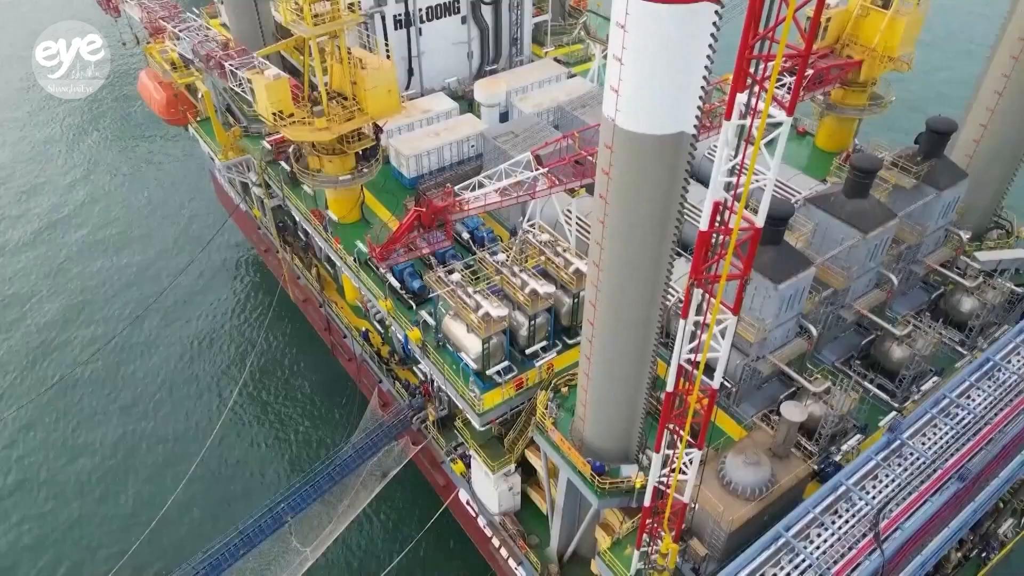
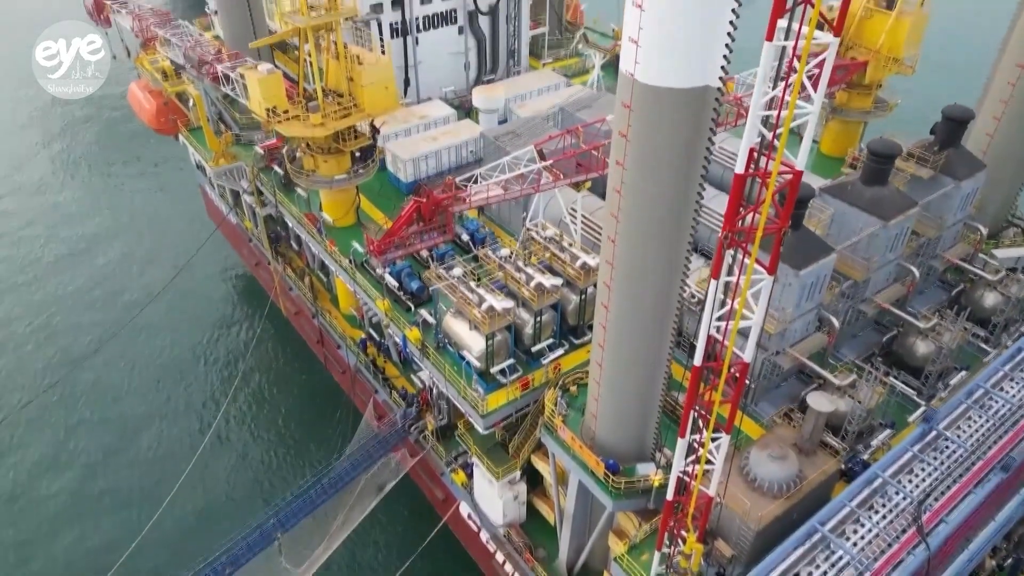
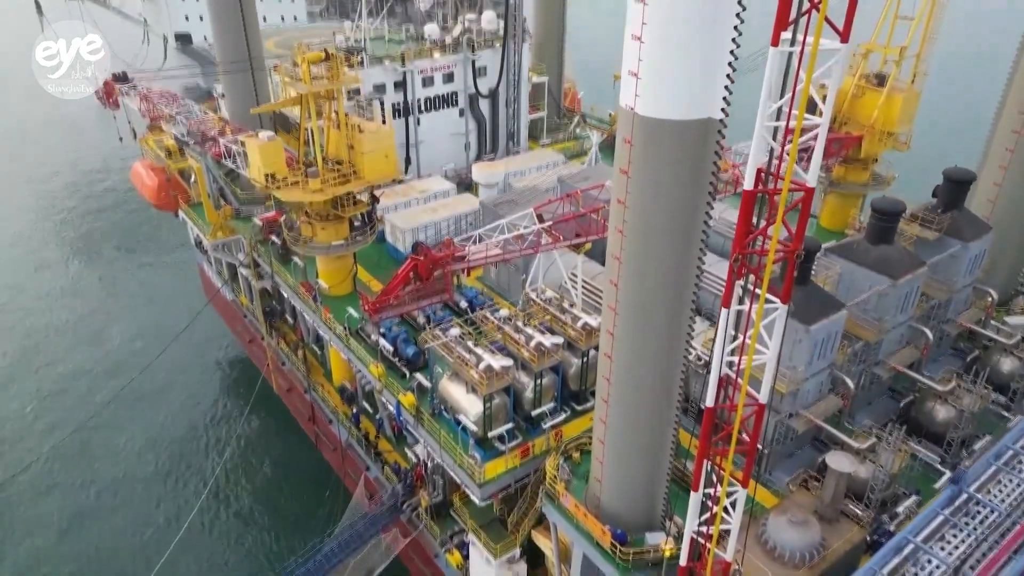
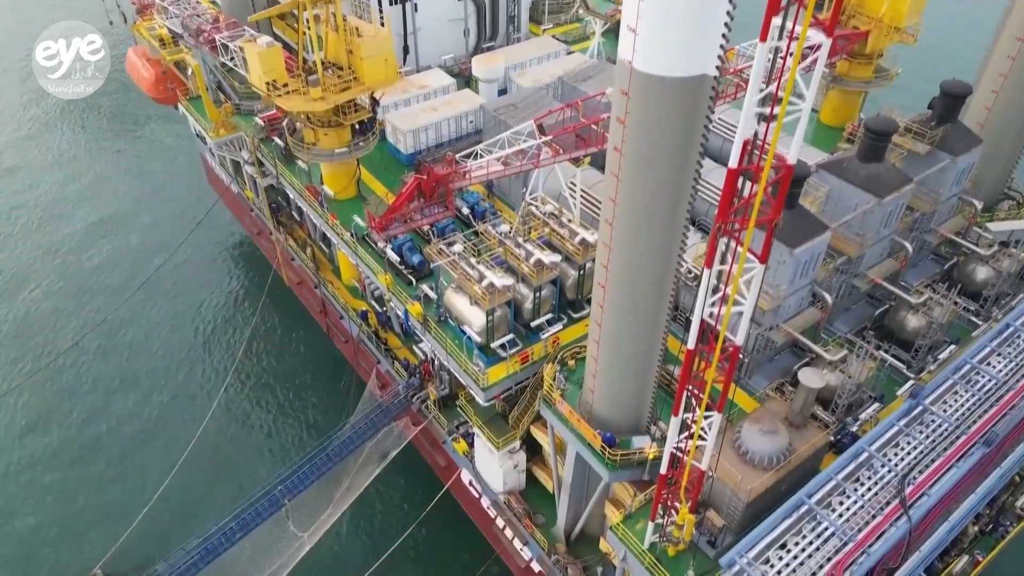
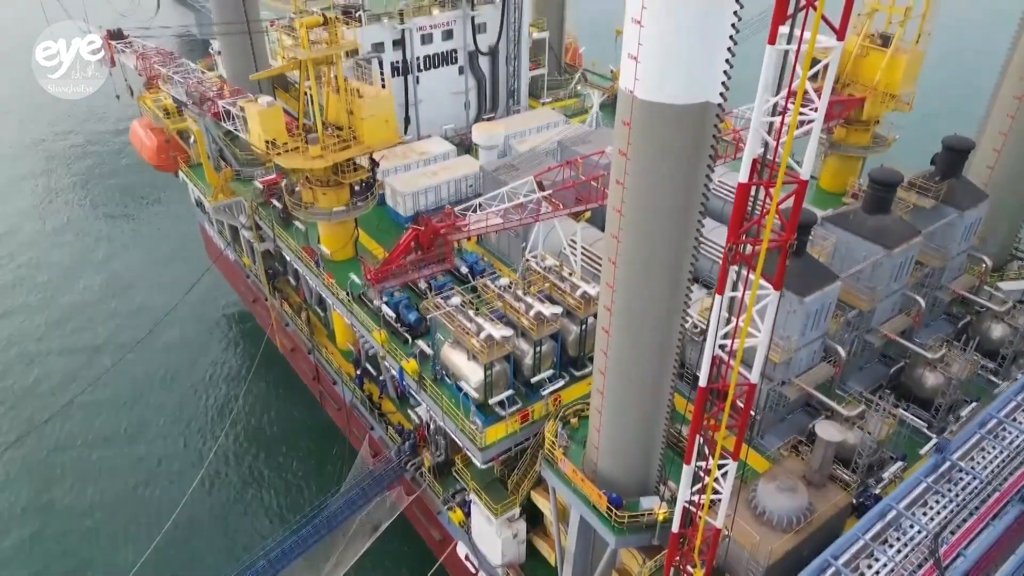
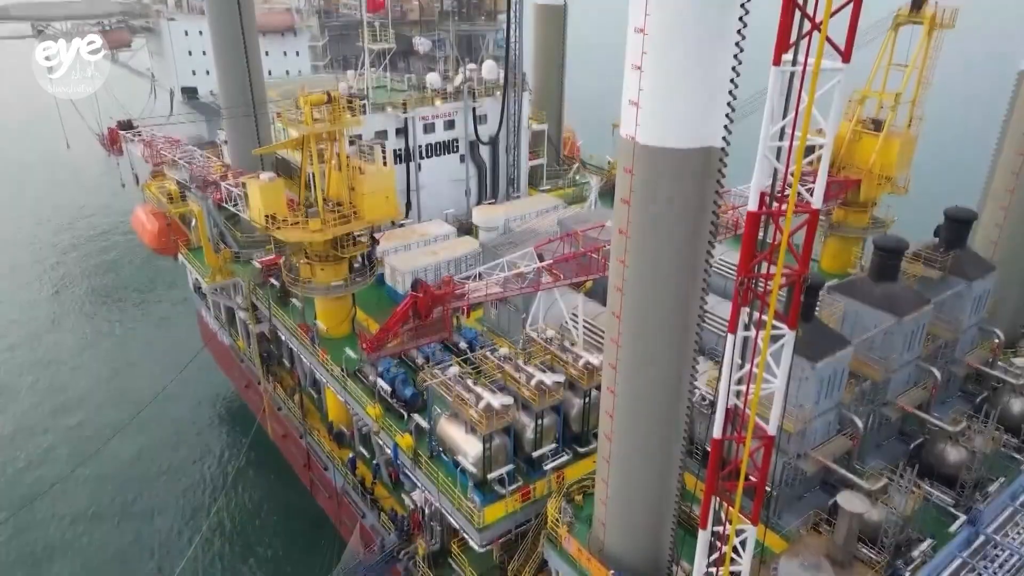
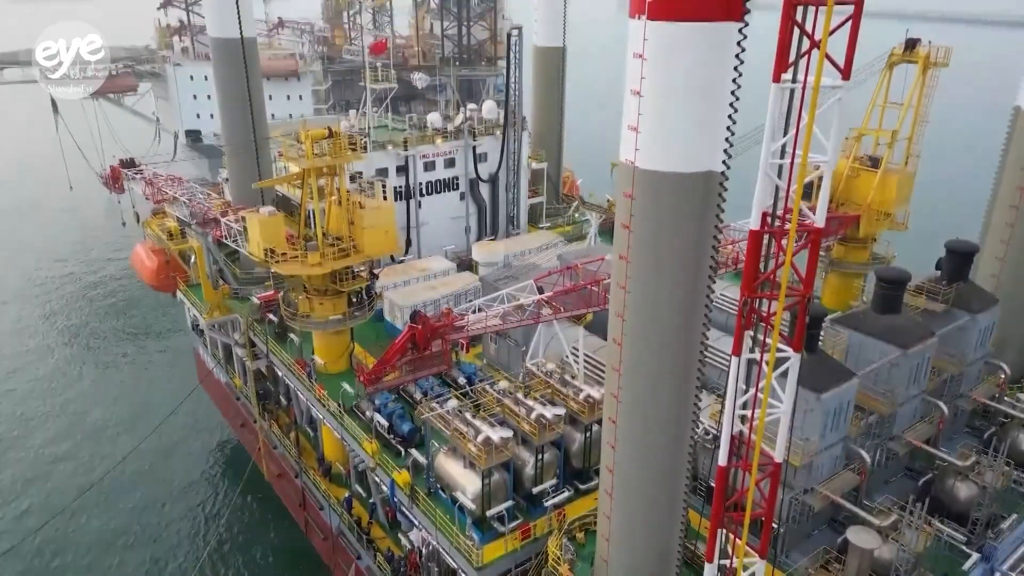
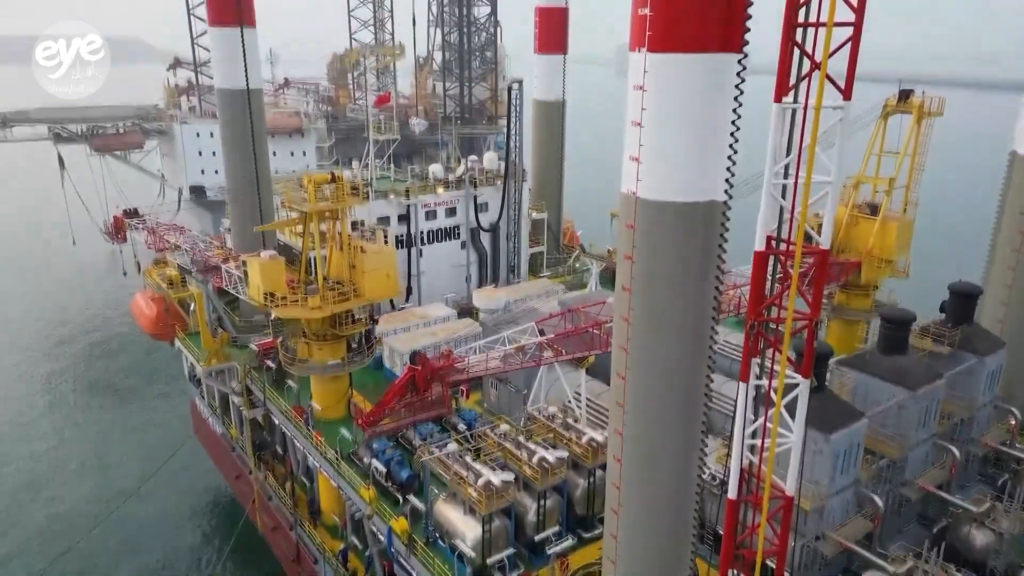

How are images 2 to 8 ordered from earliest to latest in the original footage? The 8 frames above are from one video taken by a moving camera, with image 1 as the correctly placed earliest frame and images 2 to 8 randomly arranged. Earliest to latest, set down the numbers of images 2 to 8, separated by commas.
4, 2, 5, 3, 6, 7, 8
